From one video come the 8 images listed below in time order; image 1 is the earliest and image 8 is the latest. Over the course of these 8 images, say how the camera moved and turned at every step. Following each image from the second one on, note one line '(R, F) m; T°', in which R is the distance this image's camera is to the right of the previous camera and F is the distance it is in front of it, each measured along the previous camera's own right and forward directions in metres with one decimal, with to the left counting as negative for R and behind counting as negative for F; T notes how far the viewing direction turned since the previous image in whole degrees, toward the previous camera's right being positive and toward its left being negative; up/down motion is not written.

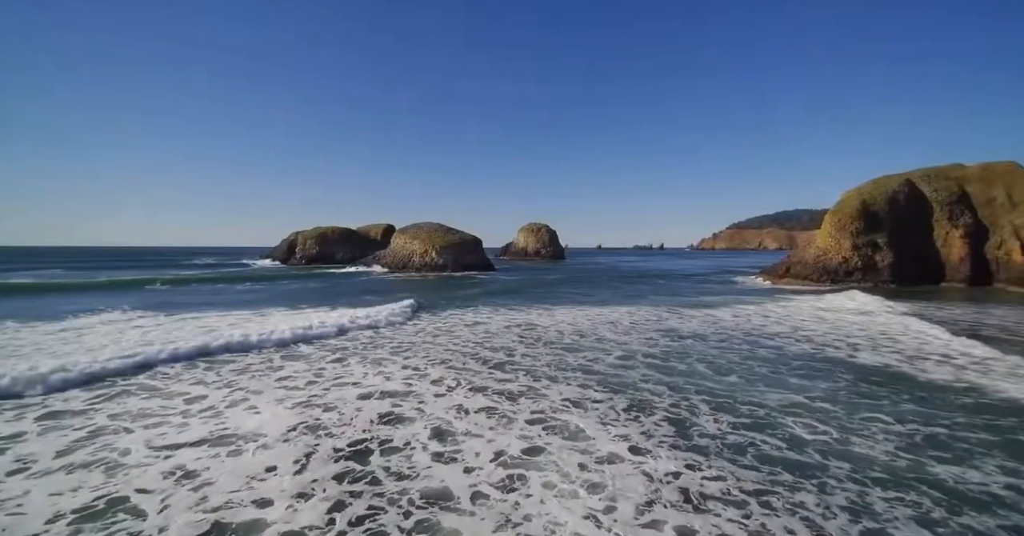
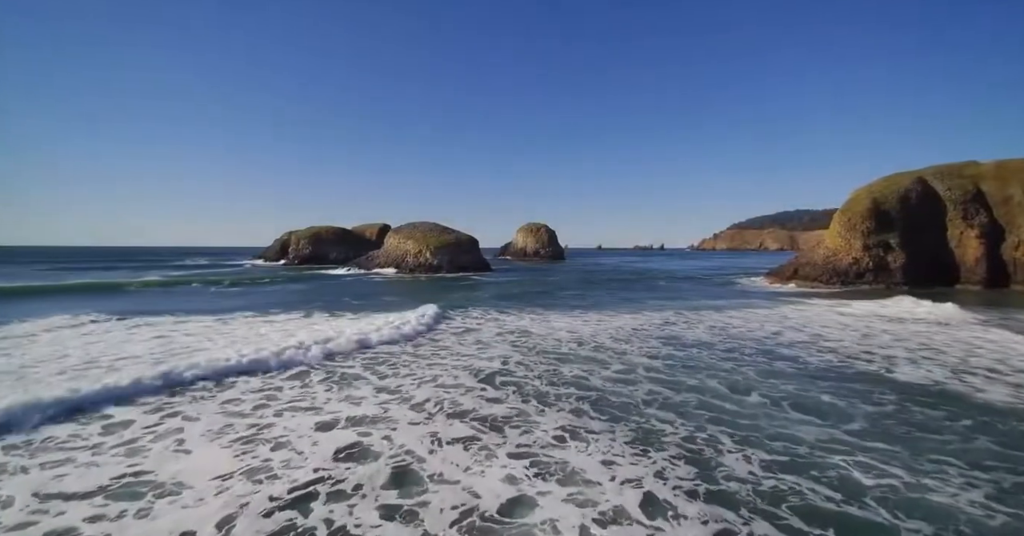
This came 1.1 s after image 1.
(+0.2, +1.5) m; 0°
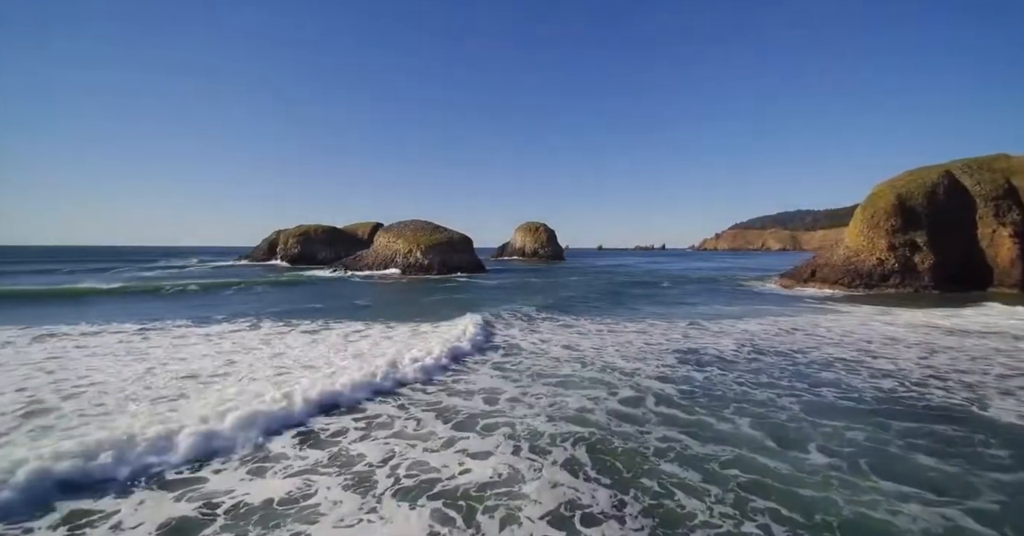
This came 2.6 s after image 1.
(+0.4, +2.6) m; 0°
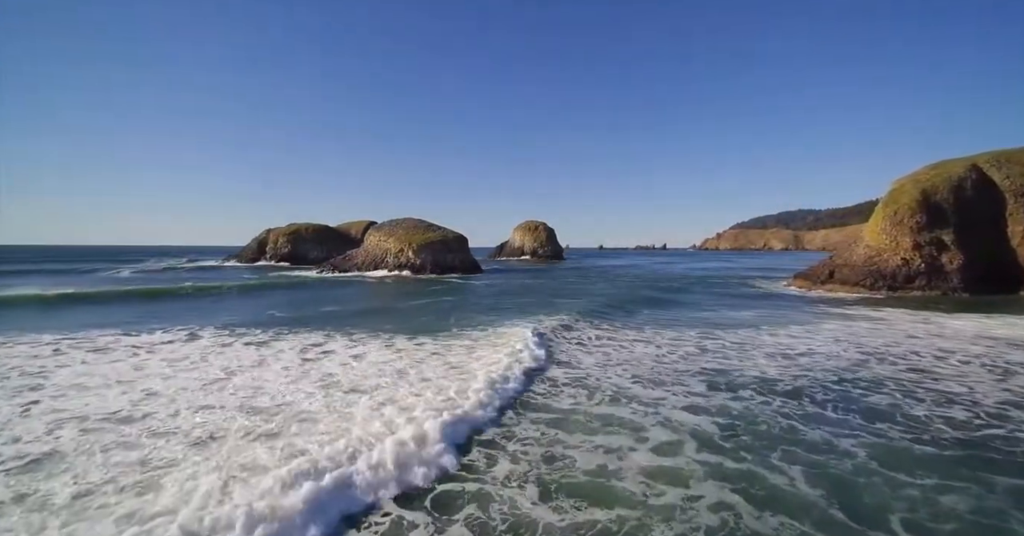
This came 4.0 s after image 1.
(+0.3, +2.1) m; 0°
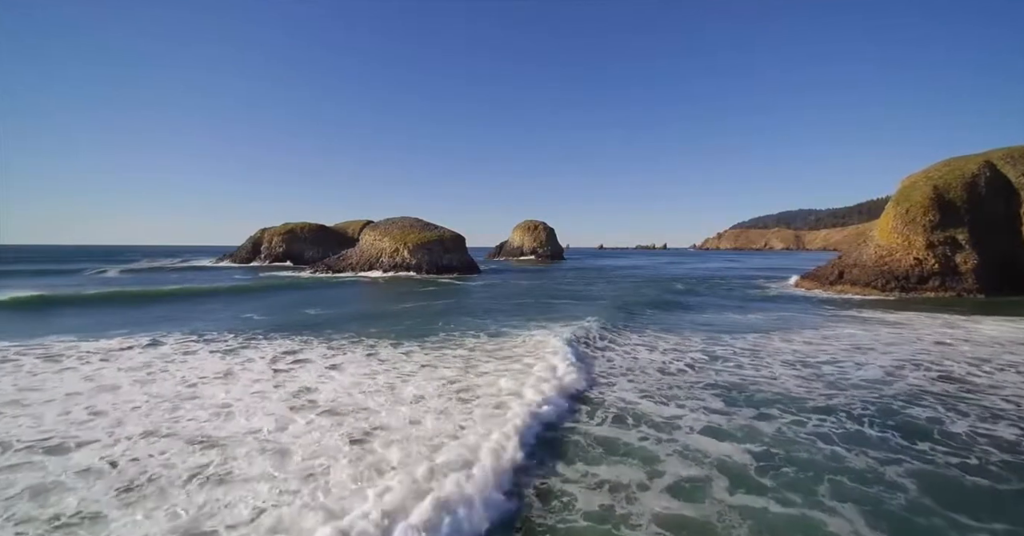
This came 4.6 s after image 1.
(+0.1, +1.0) m; 0°
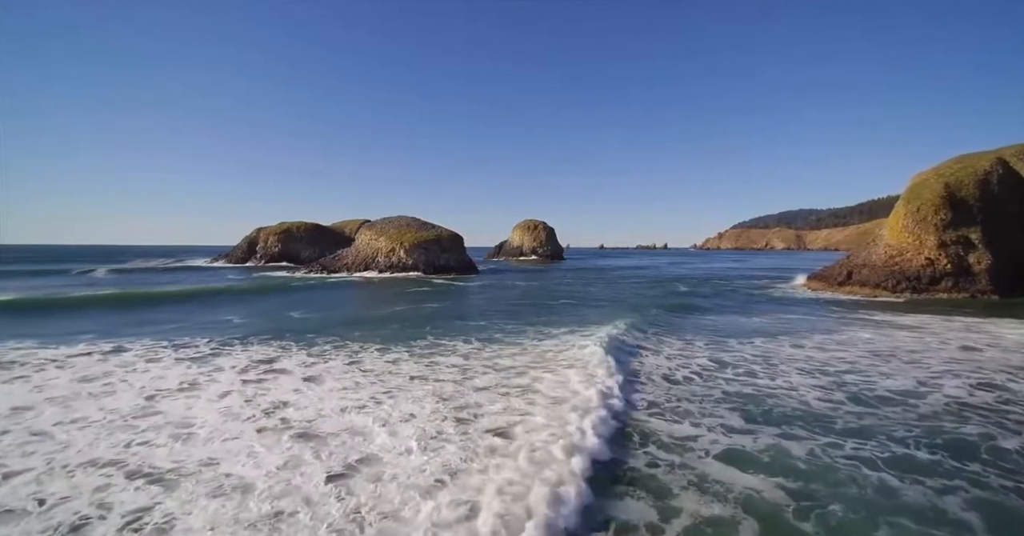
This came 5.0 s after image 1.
(+0.1, +0.8) m; 0°
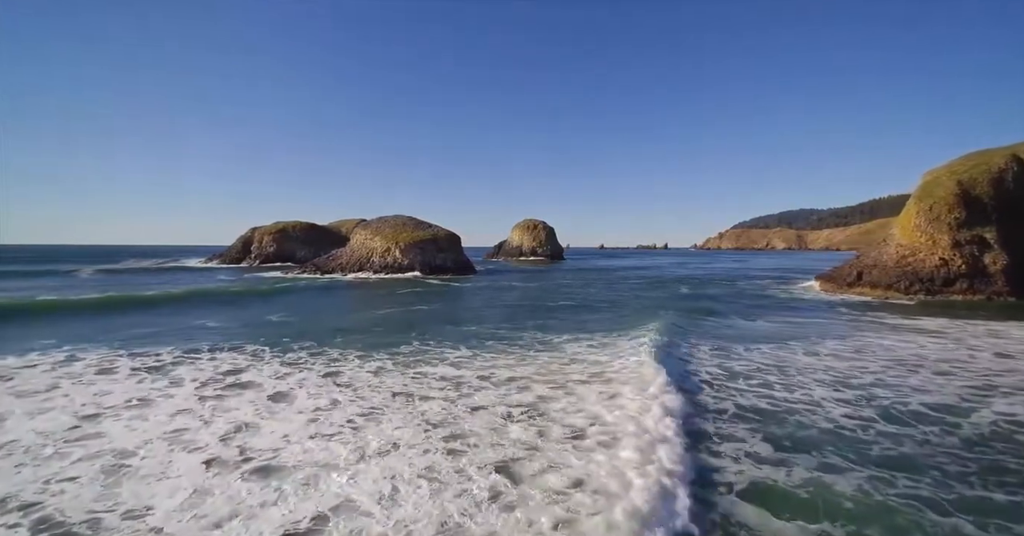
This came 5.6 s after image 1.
(+0.1, +0.9) m; 0°
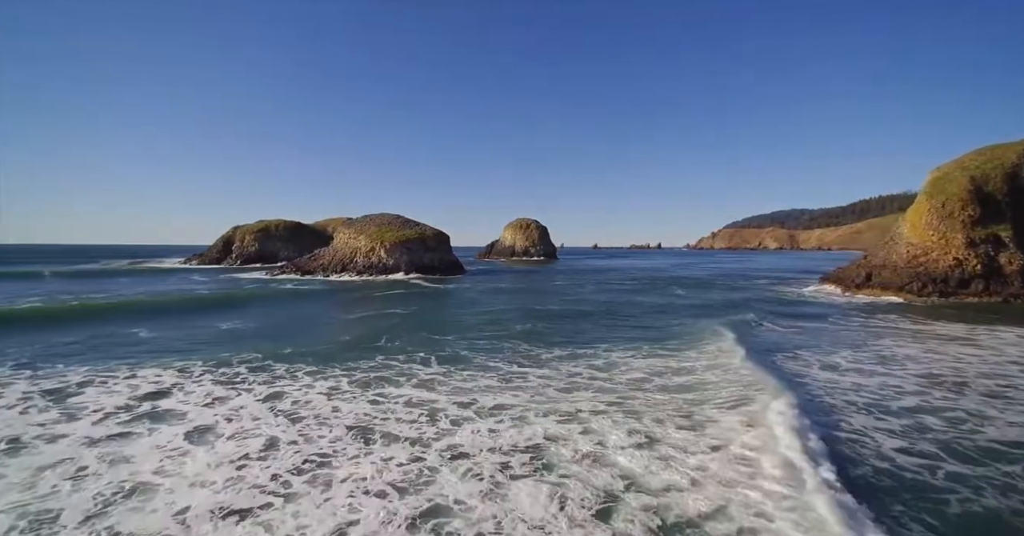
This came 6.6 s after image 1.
(+0.1, +1.6) m; +1°
